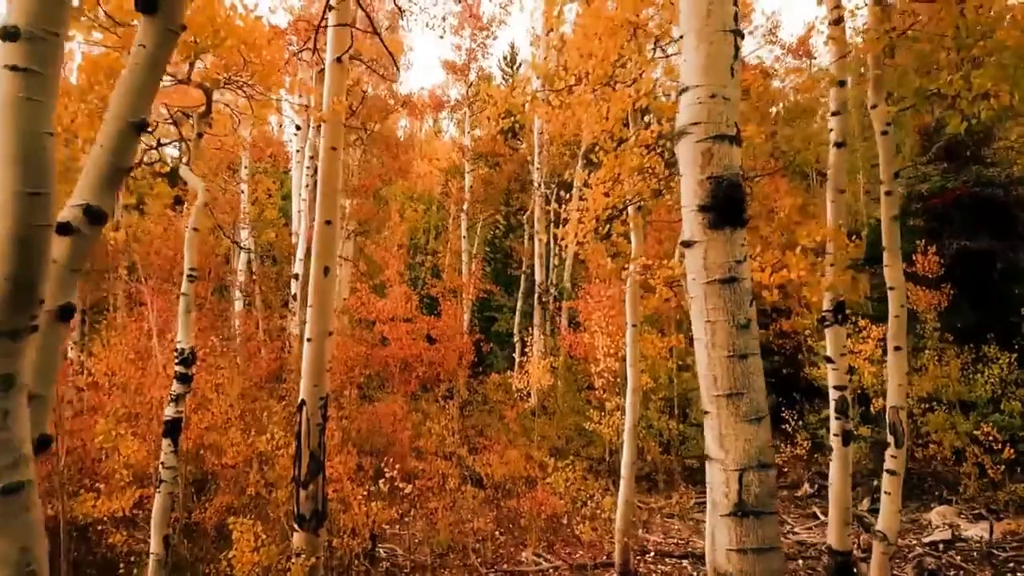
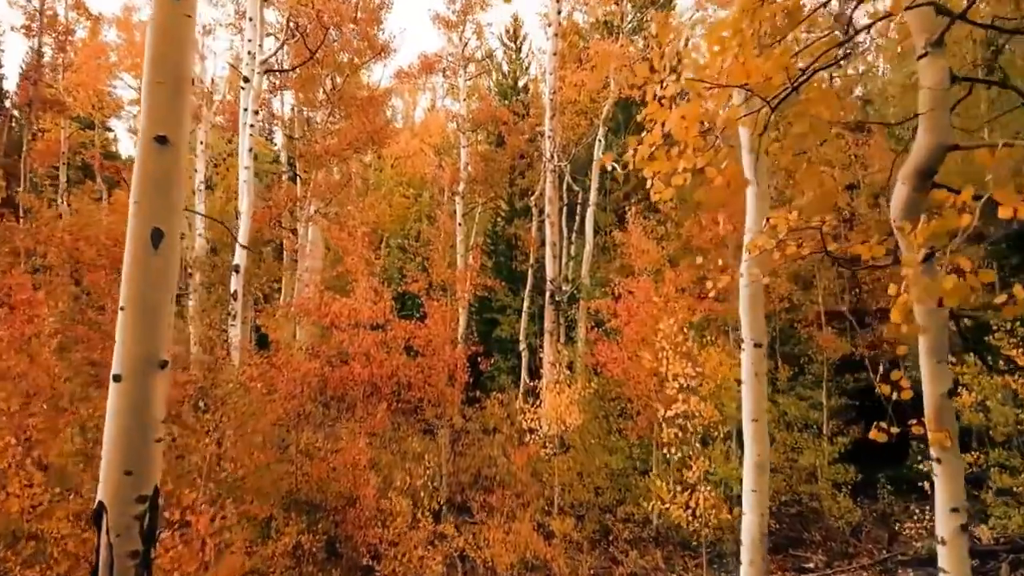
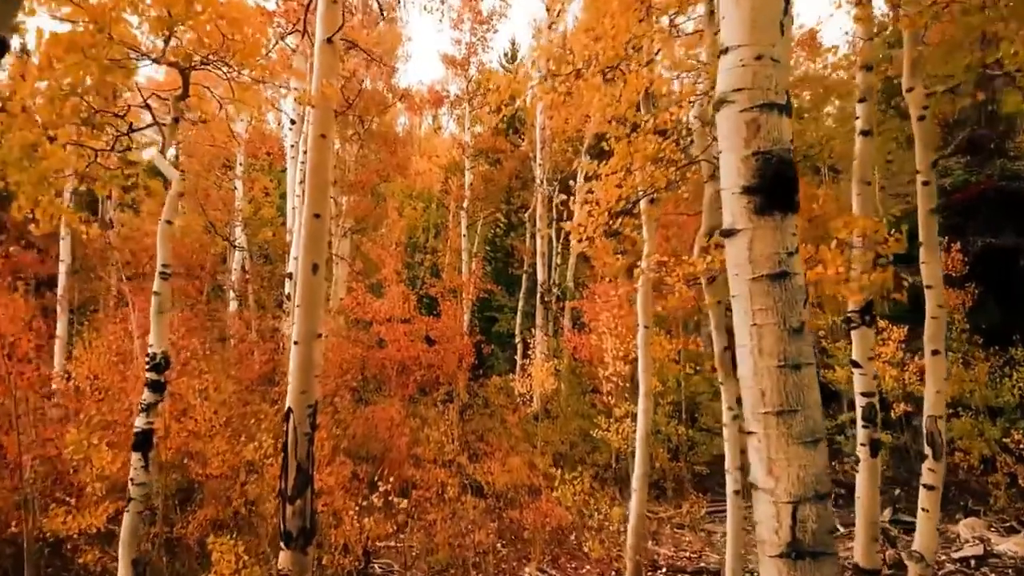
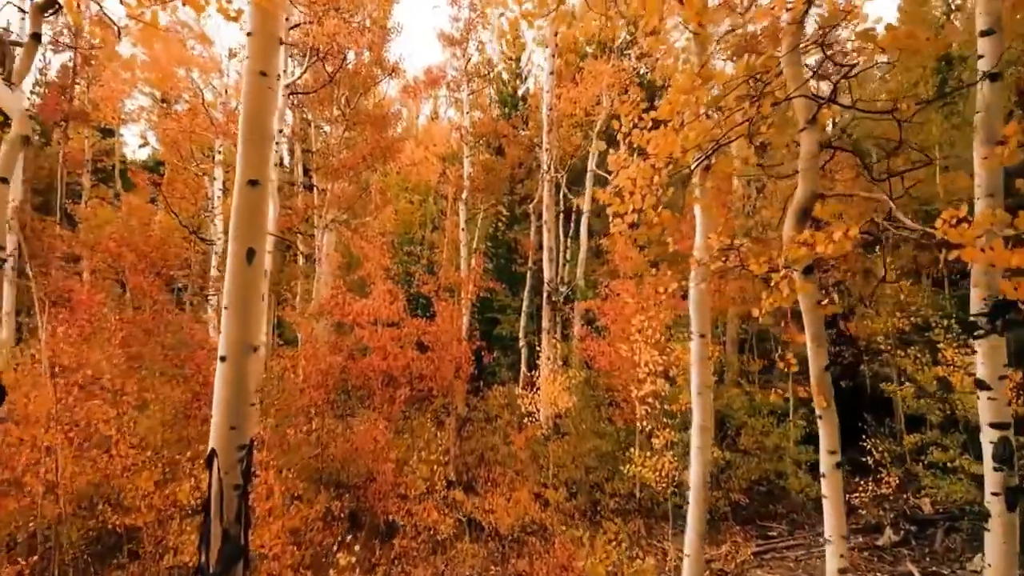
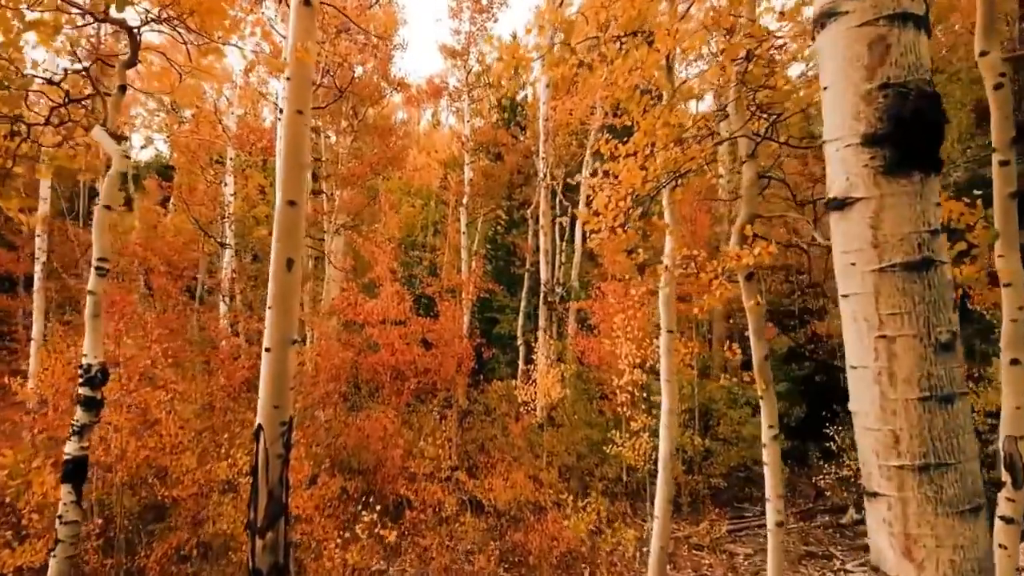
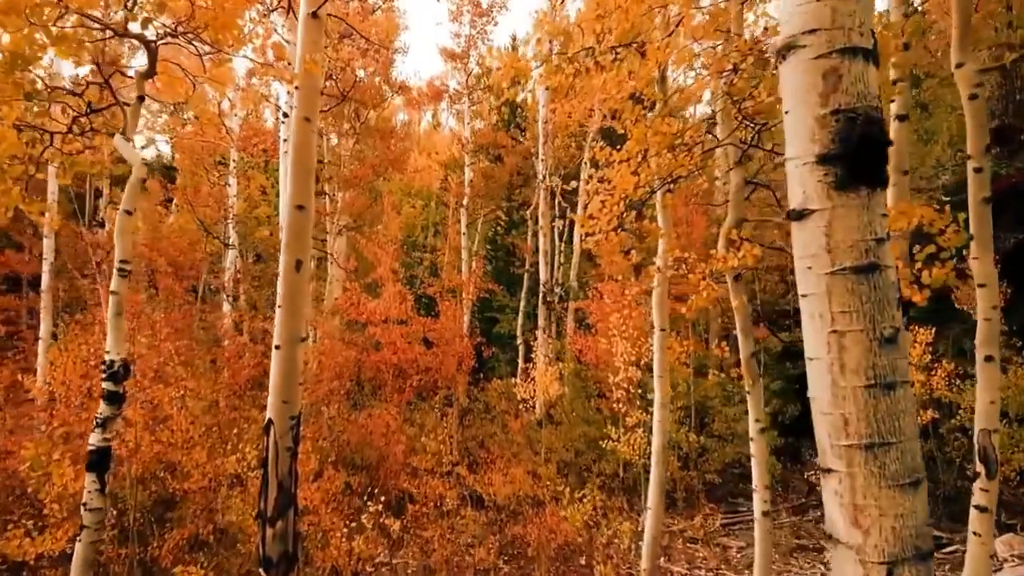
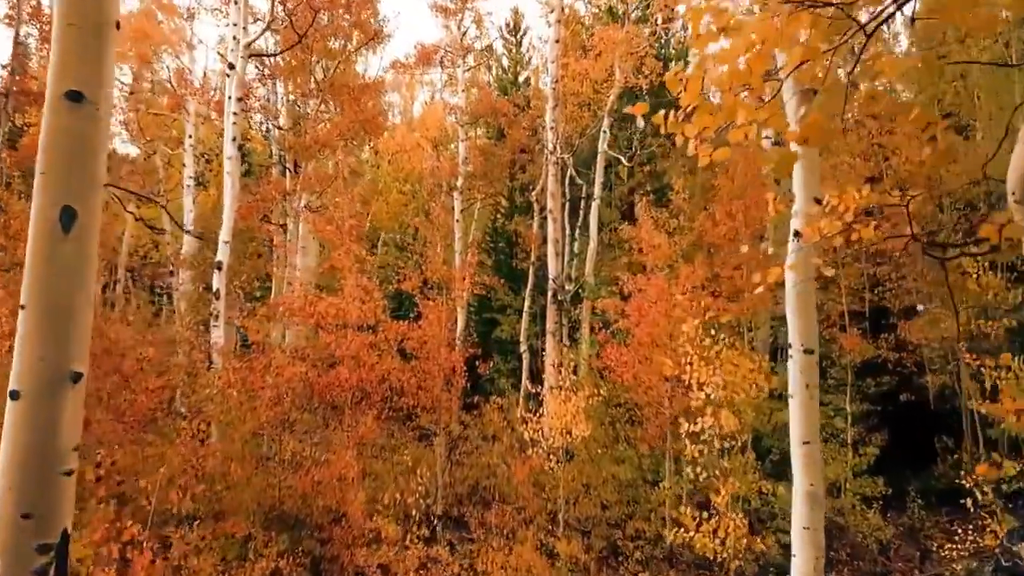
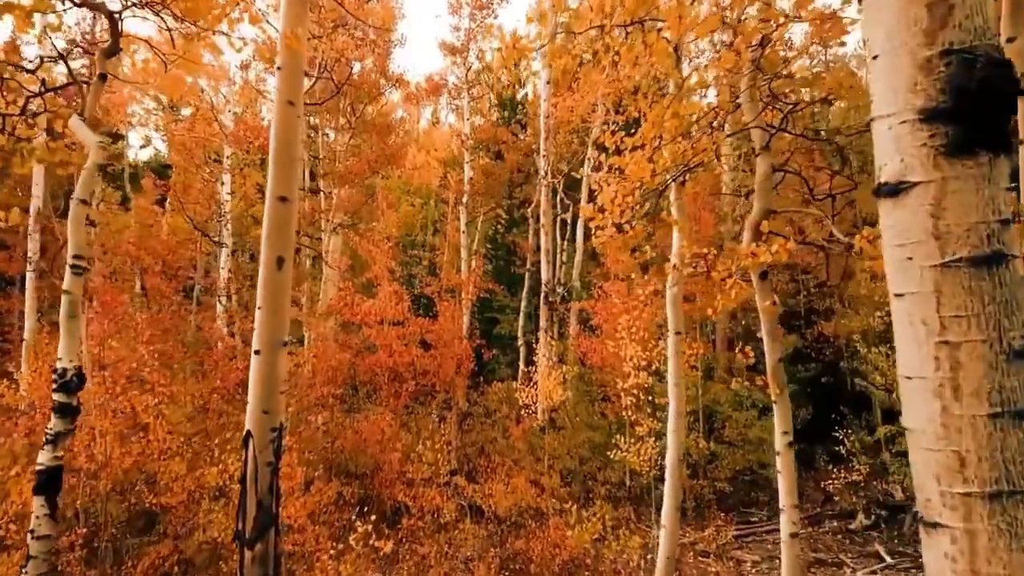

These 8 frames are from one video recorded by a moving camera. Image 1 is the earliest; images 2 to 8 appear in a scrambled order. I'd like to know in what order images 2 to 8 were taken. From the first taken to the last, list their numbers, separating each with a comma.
3, 6, 5, 8, 4, 2, 7
